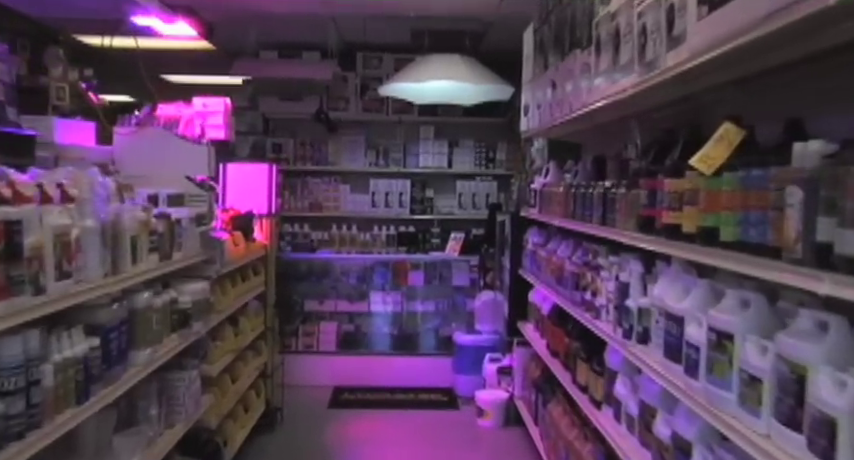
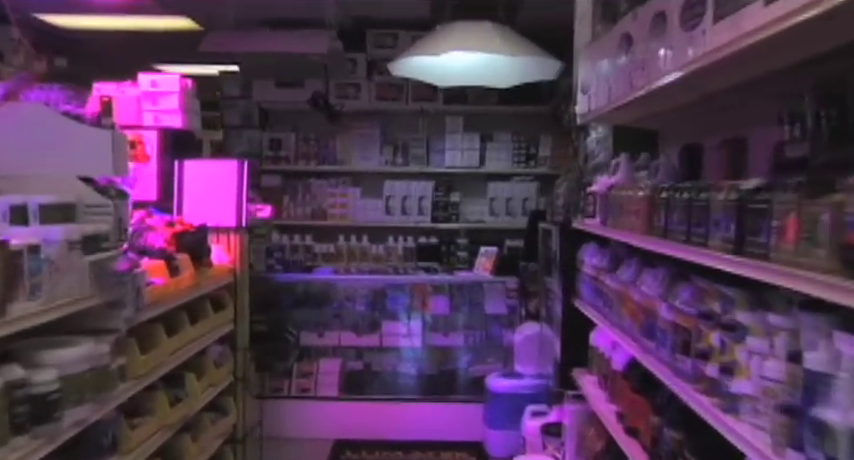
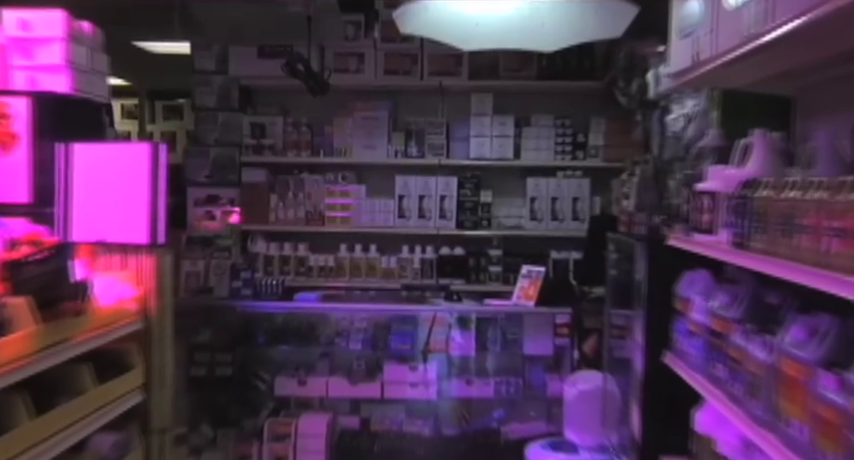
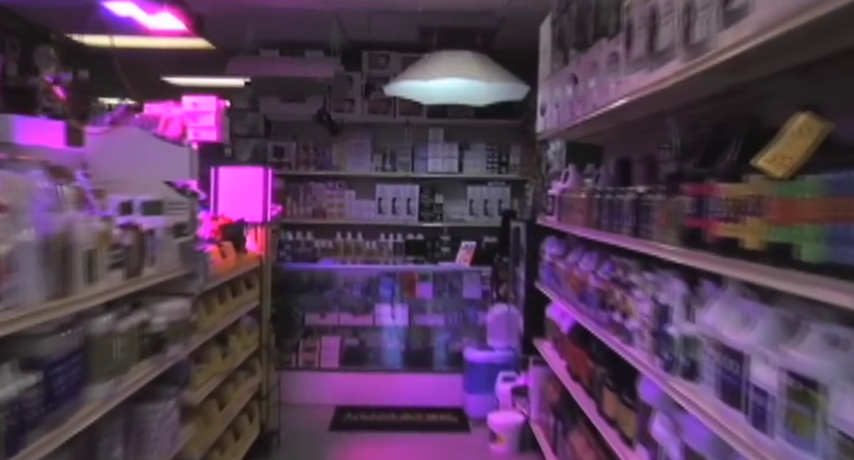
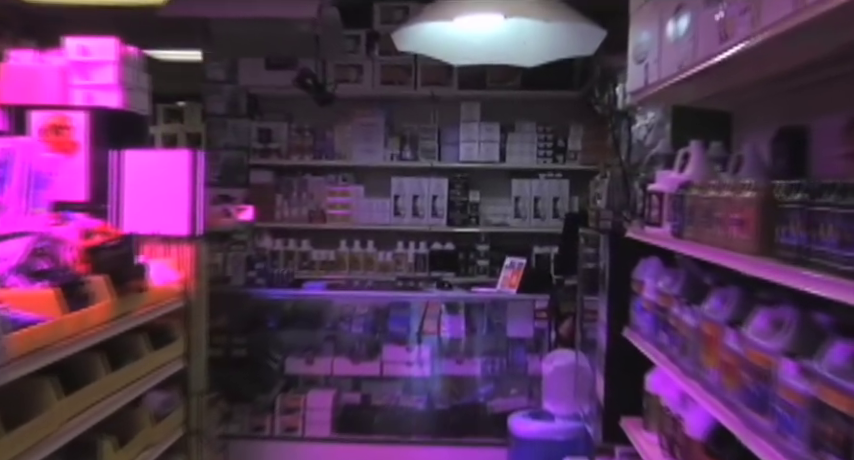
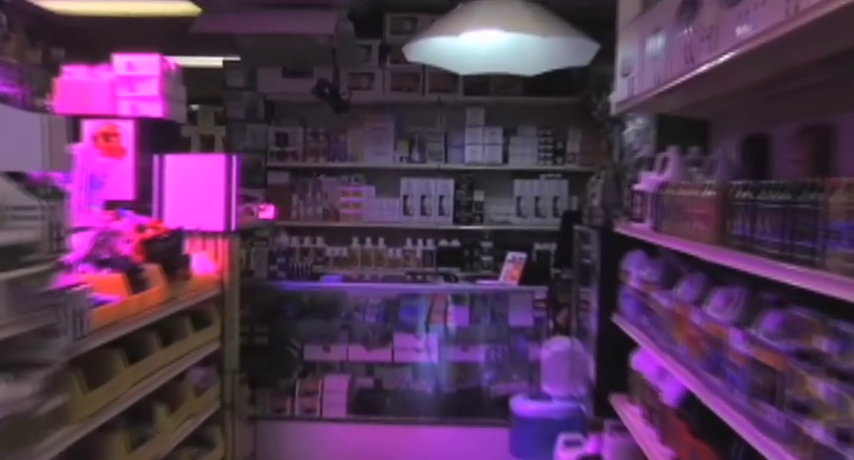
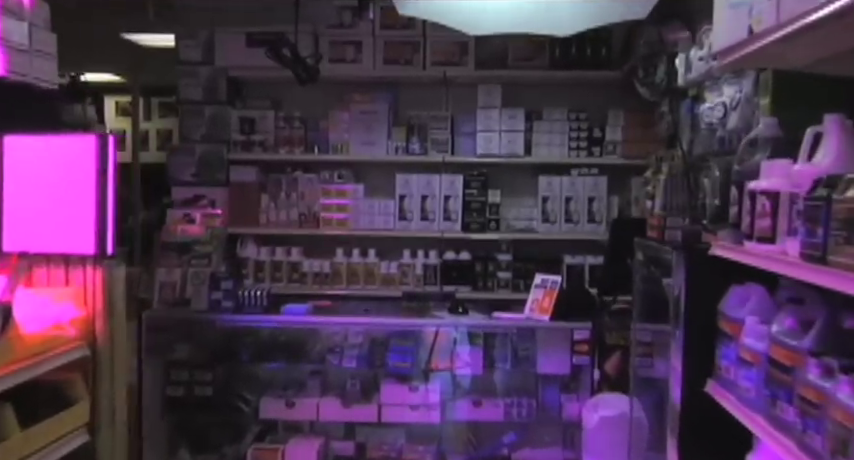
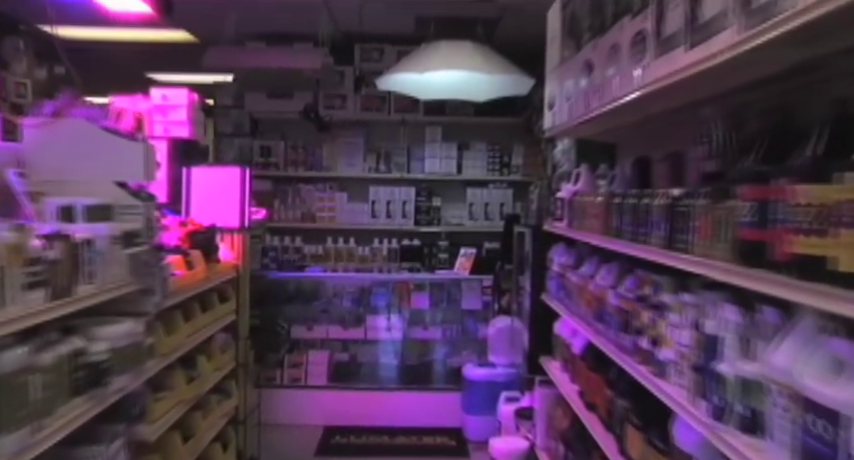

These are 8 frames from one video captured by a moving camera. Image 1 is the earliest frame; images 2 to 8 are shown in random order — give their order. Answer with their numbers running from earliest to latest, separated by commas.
4, 8, 2, 6, 5, 3, 7
